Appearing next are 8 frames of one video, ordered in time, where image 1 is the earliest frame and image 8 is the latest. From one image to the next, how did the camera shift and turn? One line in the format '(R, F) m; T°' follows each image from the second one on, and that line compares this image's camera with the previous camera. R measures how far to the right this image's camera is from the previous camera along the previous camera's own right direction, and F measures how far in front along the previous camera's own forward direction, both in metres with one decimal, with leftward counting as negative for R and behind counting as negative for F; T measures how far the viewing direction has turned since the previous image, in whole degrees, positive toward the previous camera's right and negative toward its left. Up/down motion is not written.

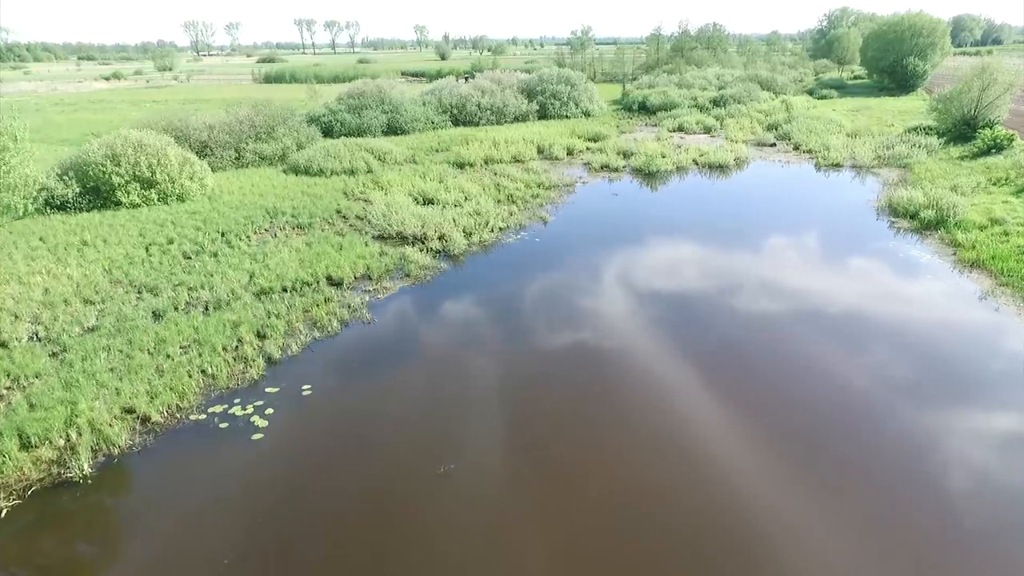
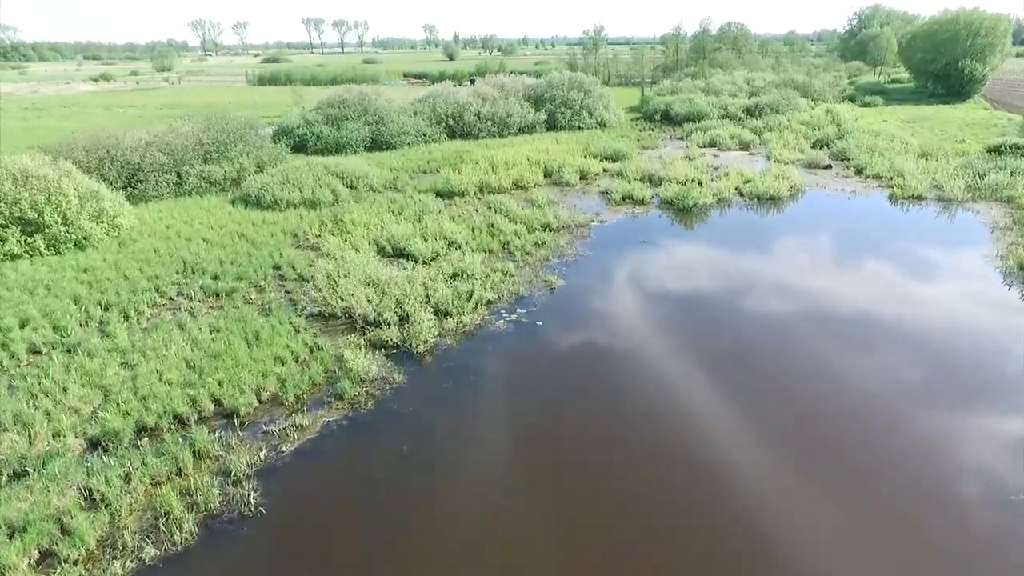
(+0.3, +4.2) m; -1°
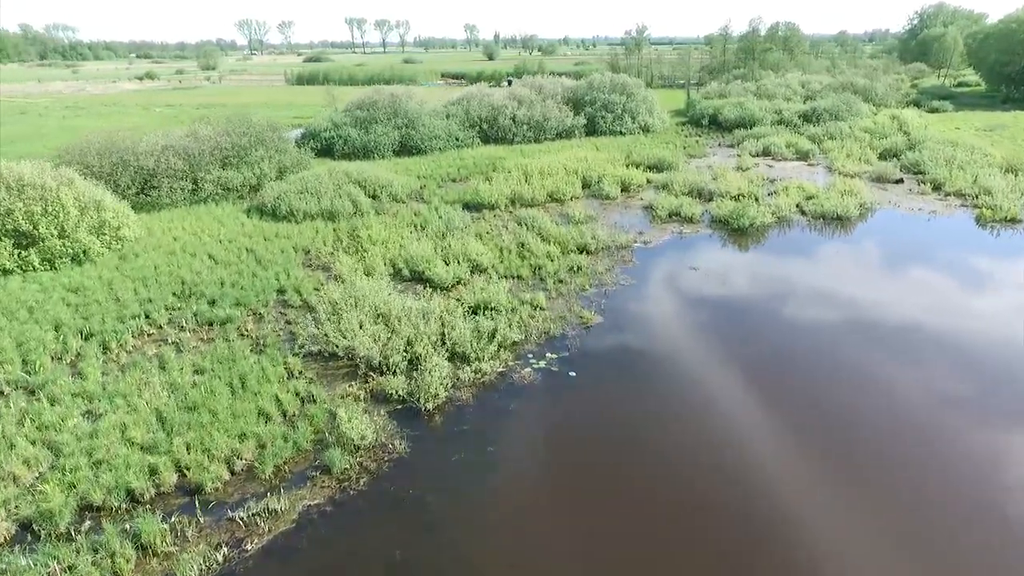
(+0.1, +1.5) m; -3°
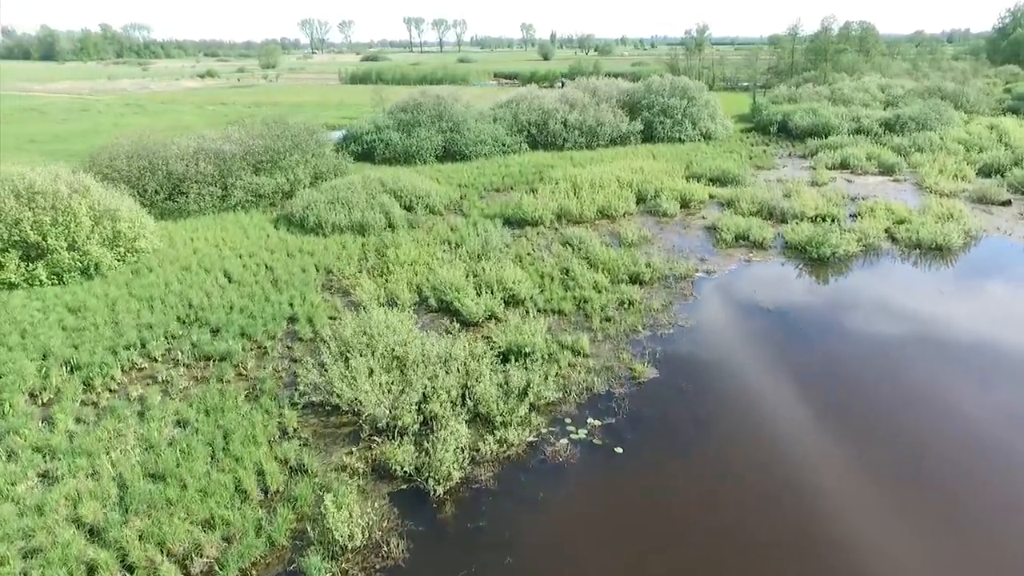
(+0.1, +1.5) m; -4°
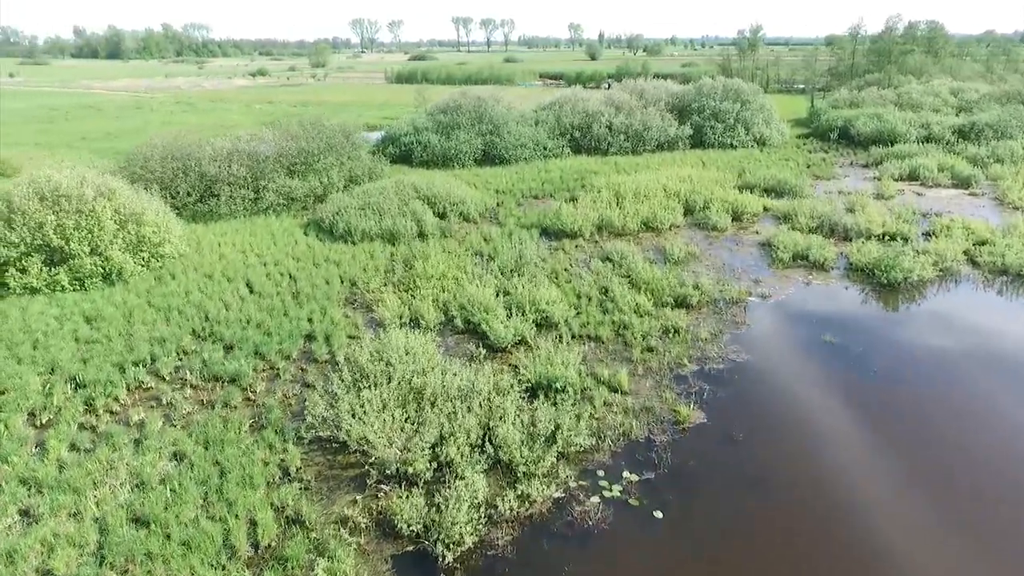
(+0.1, +0.8) m; -4°
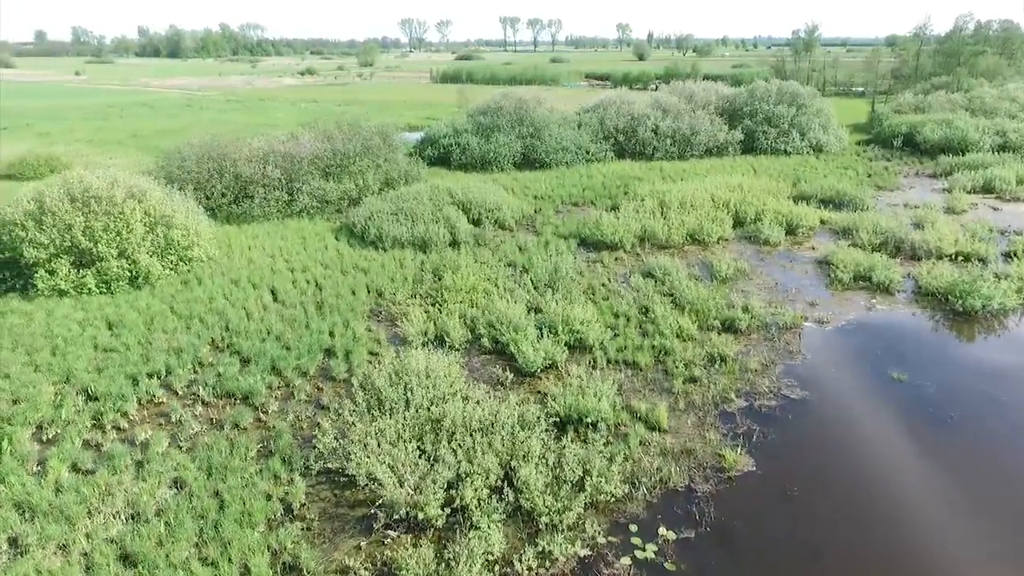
(+0.1, +0.7) m; -4°
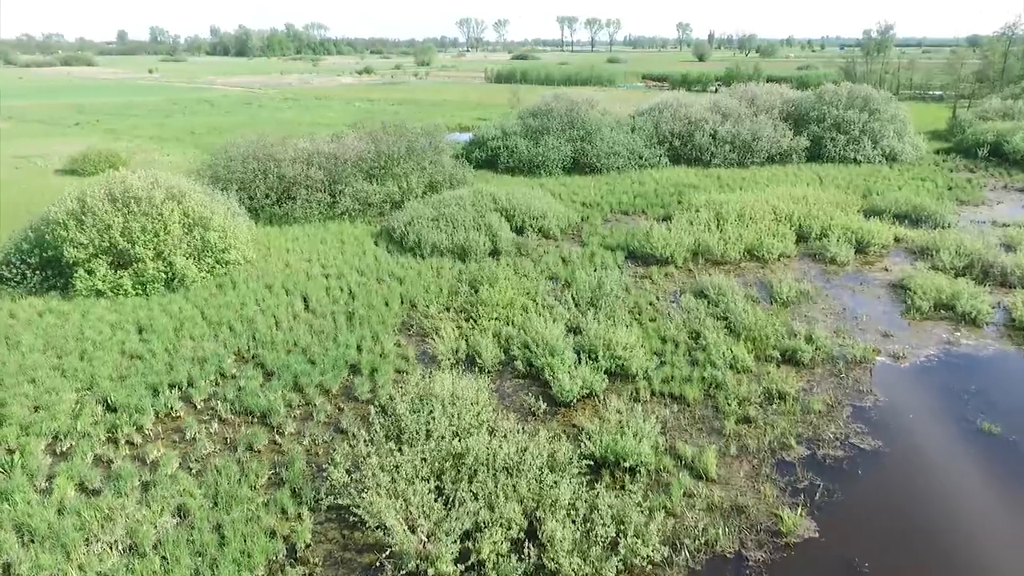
(+0.1, +0.7) m; -5°
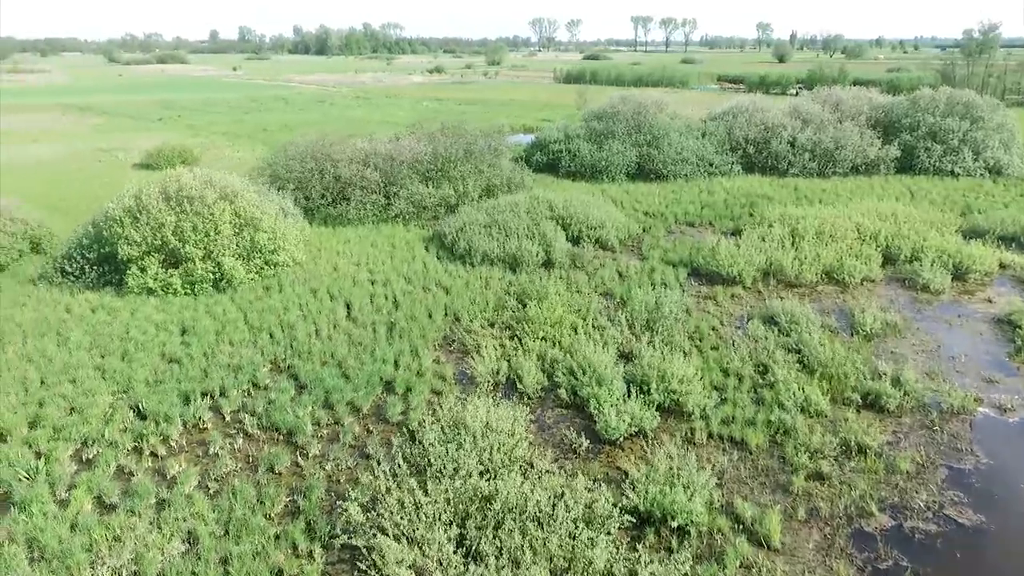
(+0.2, +0.7) m; -6°
